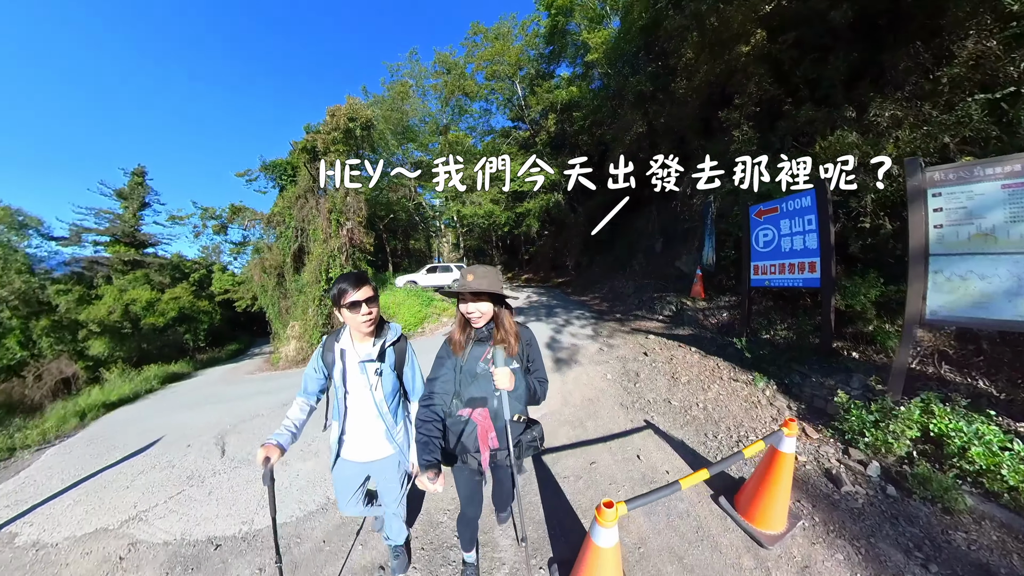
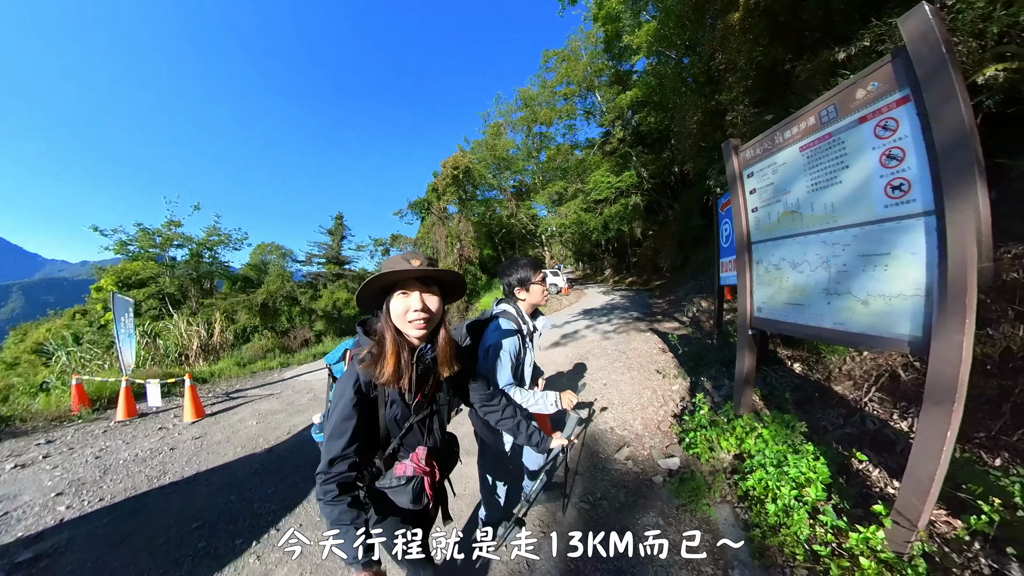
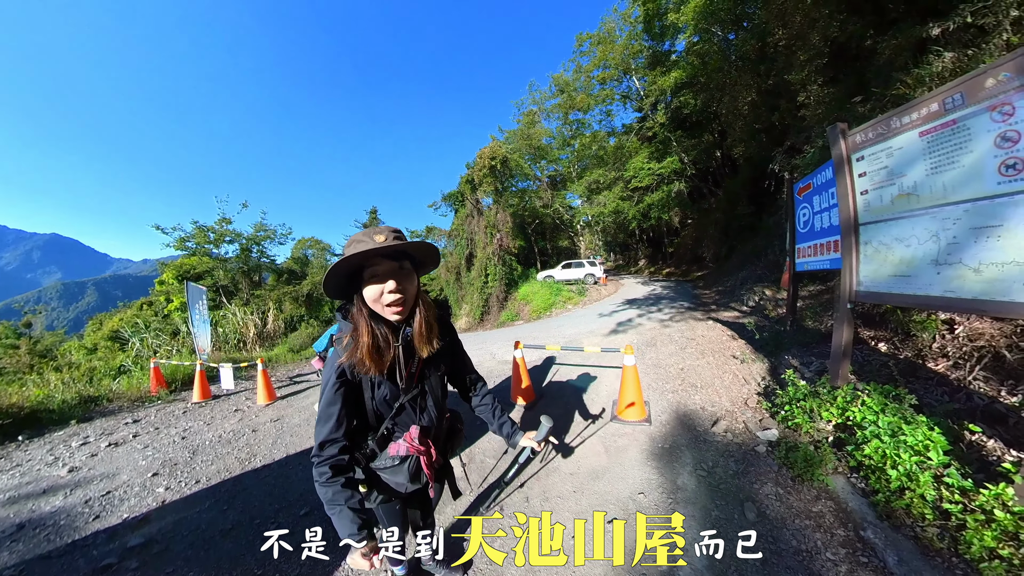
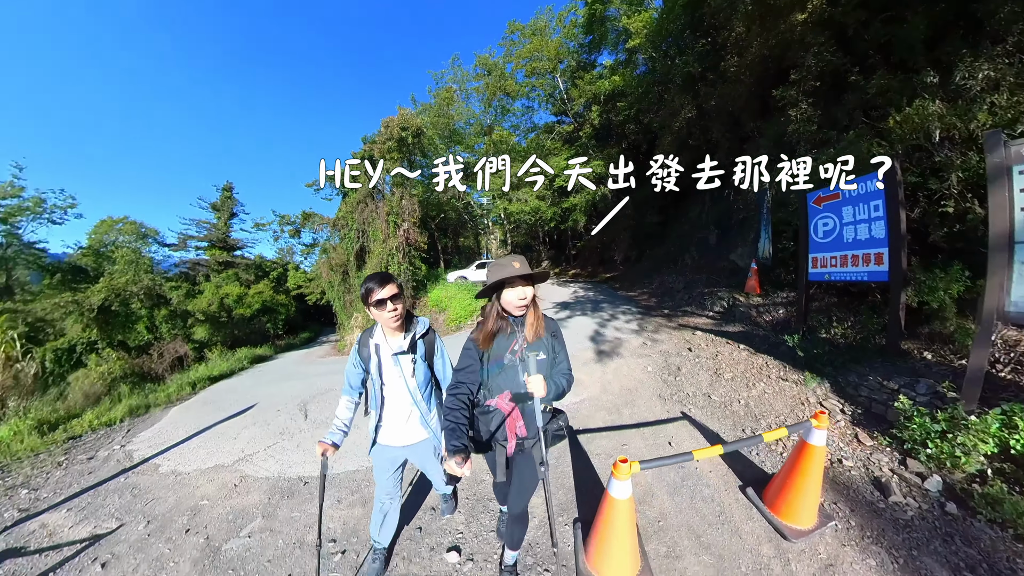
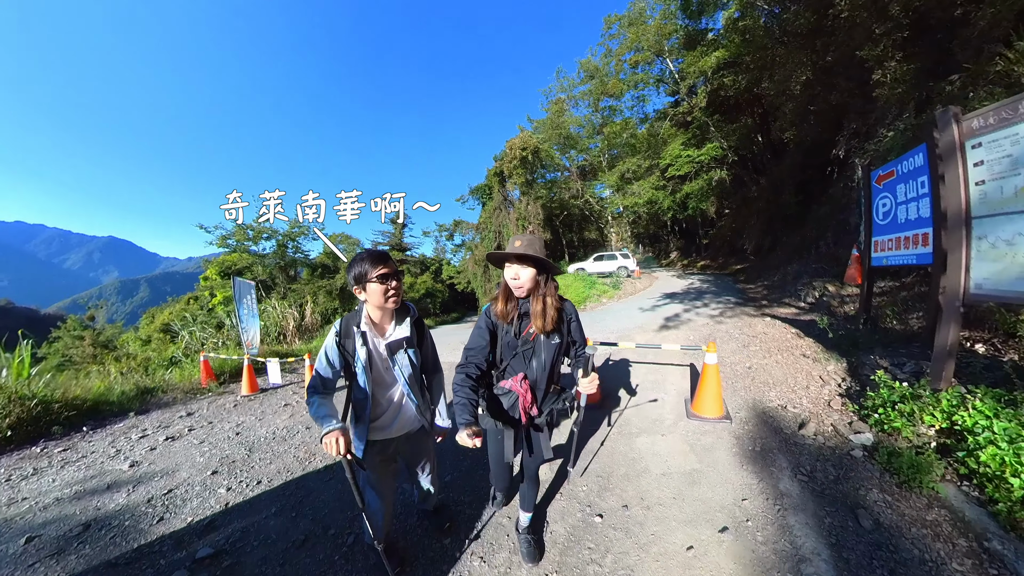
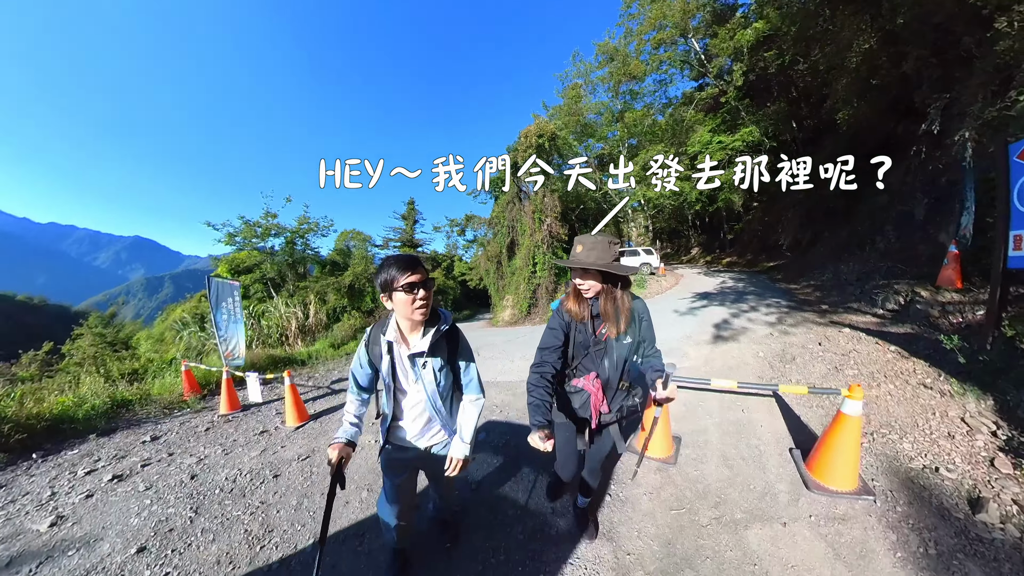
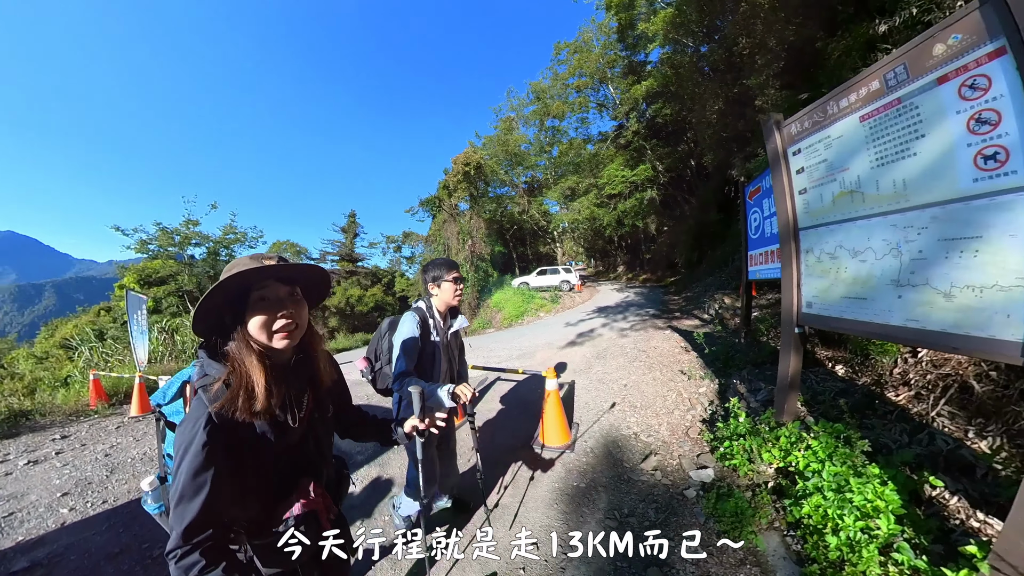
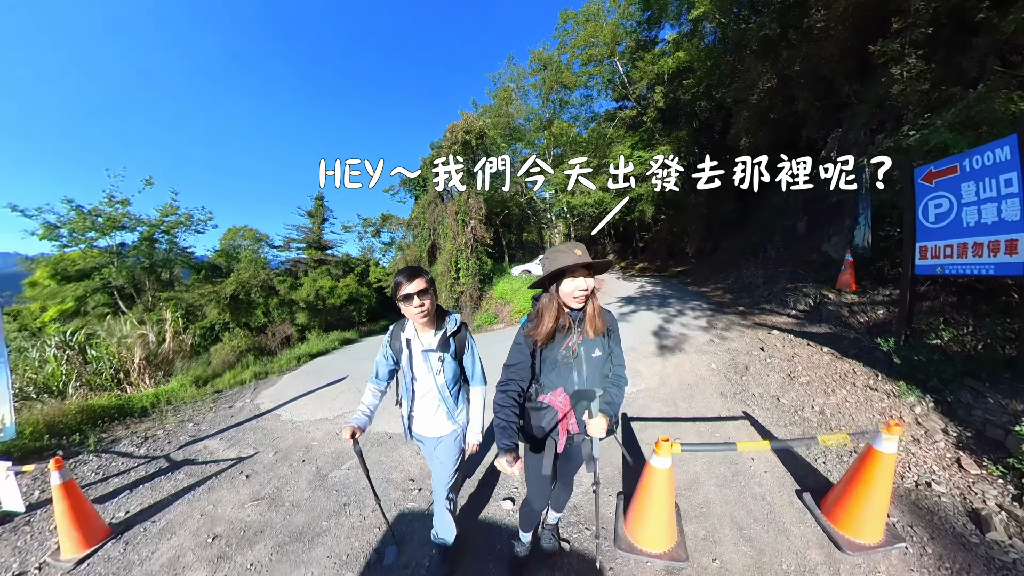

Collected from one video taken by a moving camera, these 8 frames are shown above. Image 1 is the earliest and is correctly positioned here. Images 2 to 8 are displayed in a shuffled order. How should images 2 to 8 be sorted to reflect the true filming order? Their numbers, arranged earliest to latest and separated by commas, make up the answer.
4, 8, 6, 5, 3, 7, 2
